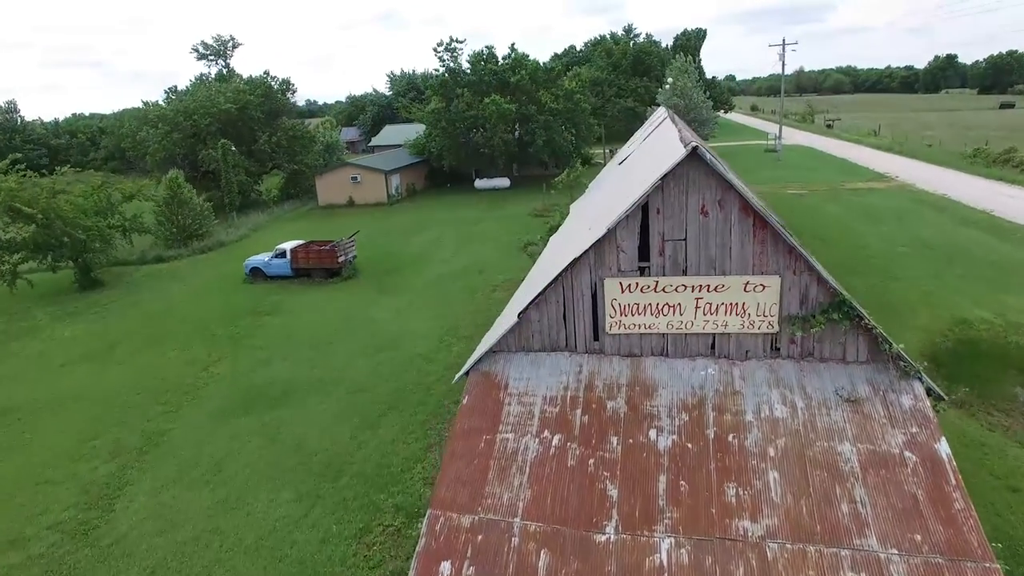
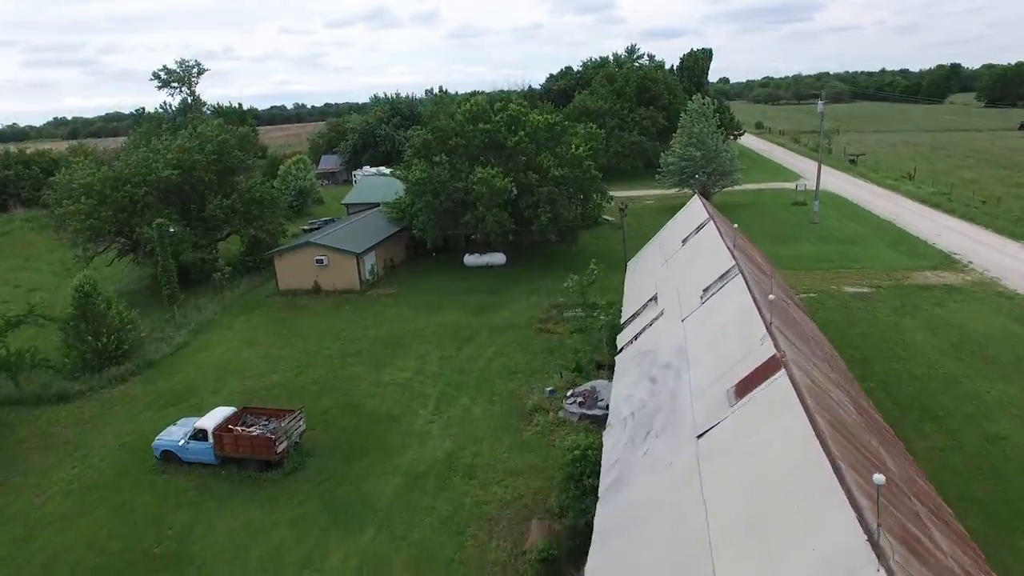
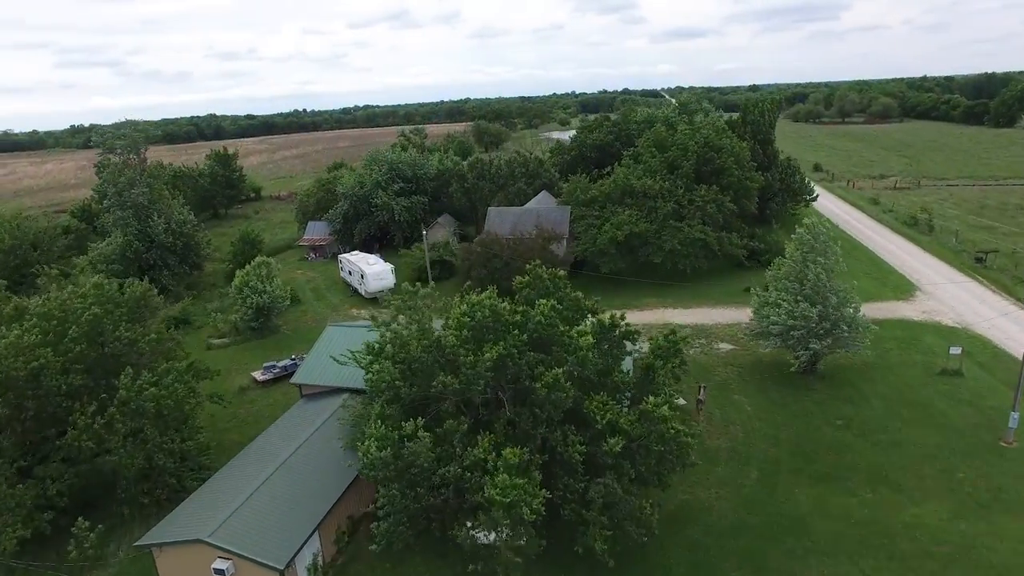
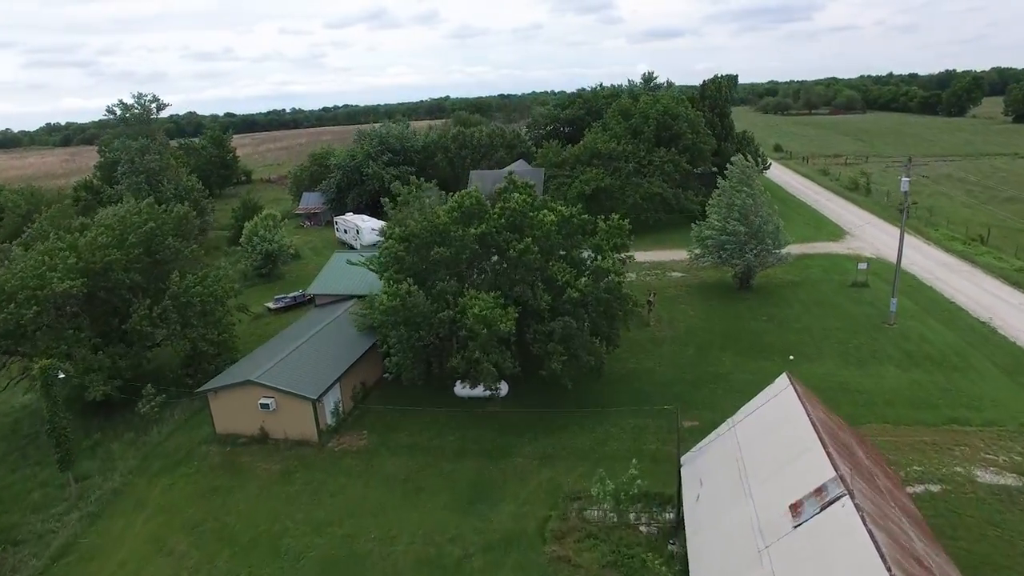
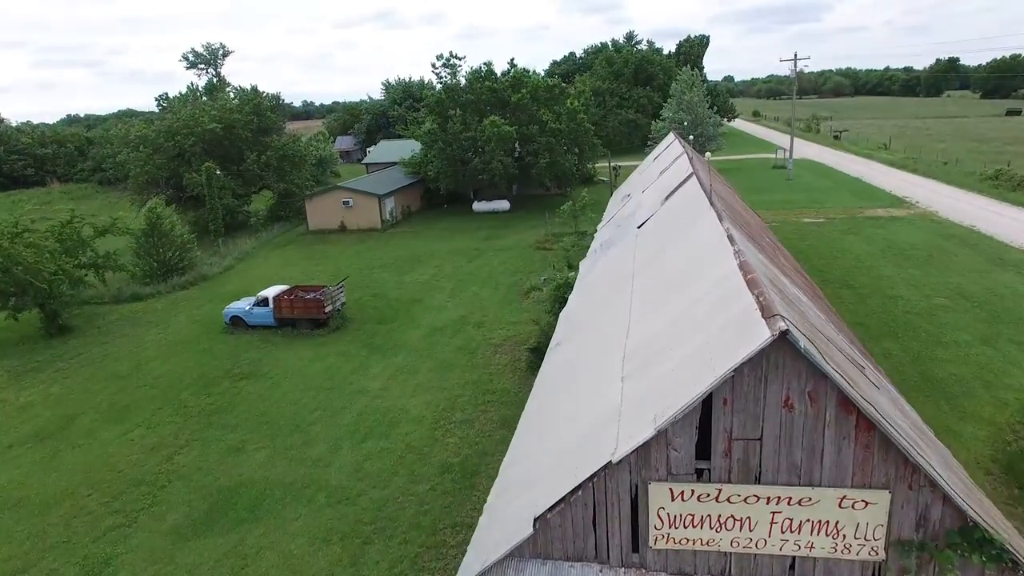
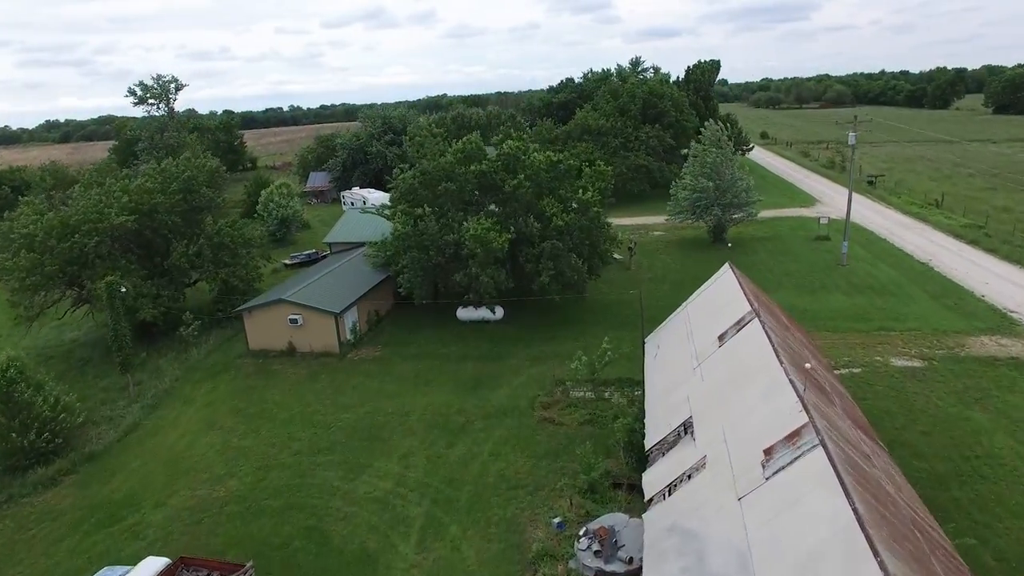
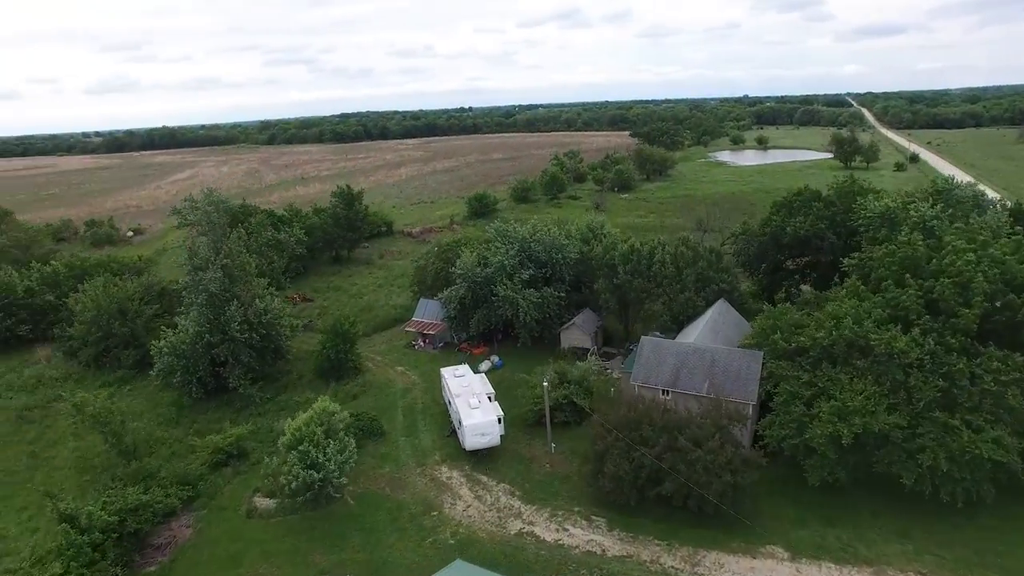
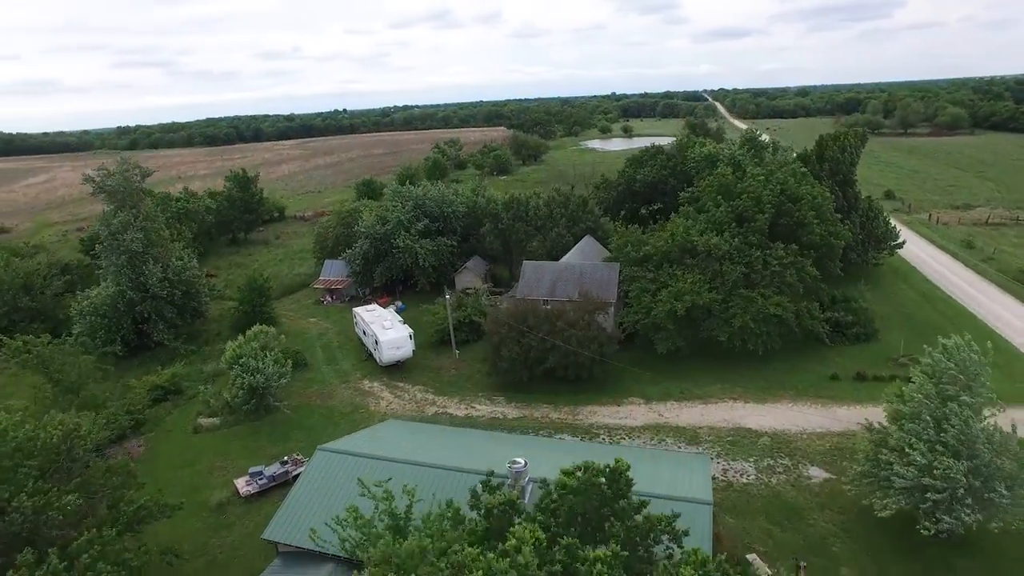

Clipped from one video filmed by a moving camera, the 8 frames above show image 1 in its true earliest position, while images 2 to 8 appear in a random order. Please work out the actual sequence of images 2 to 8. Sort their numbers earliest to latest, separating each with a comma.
5, 2, 6, 4, 3, 8, 7
